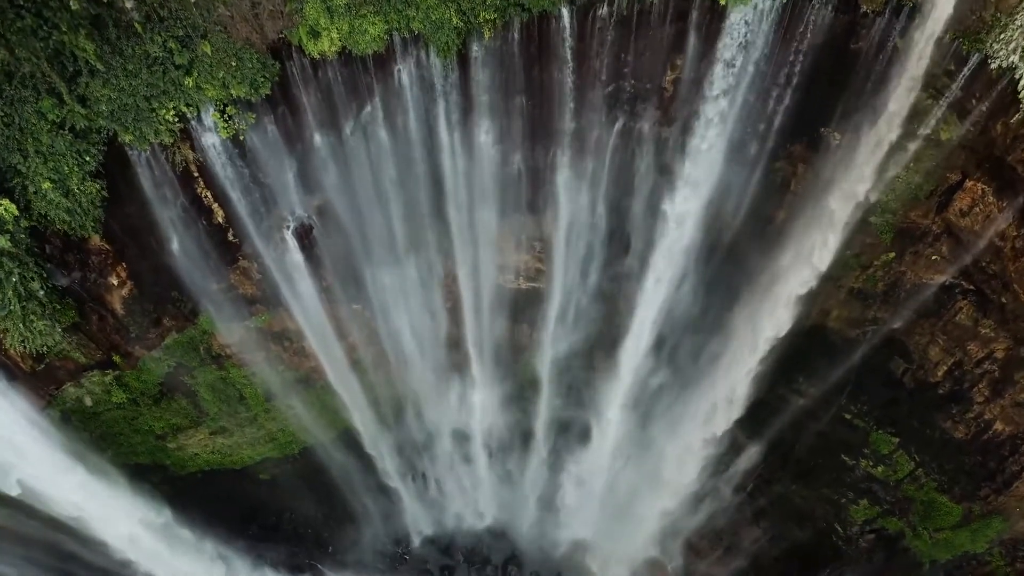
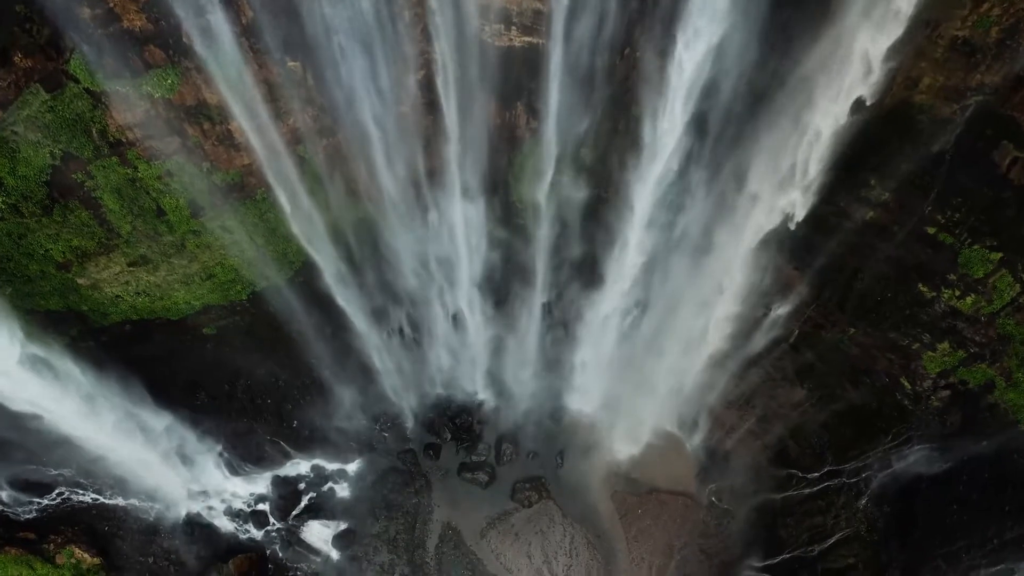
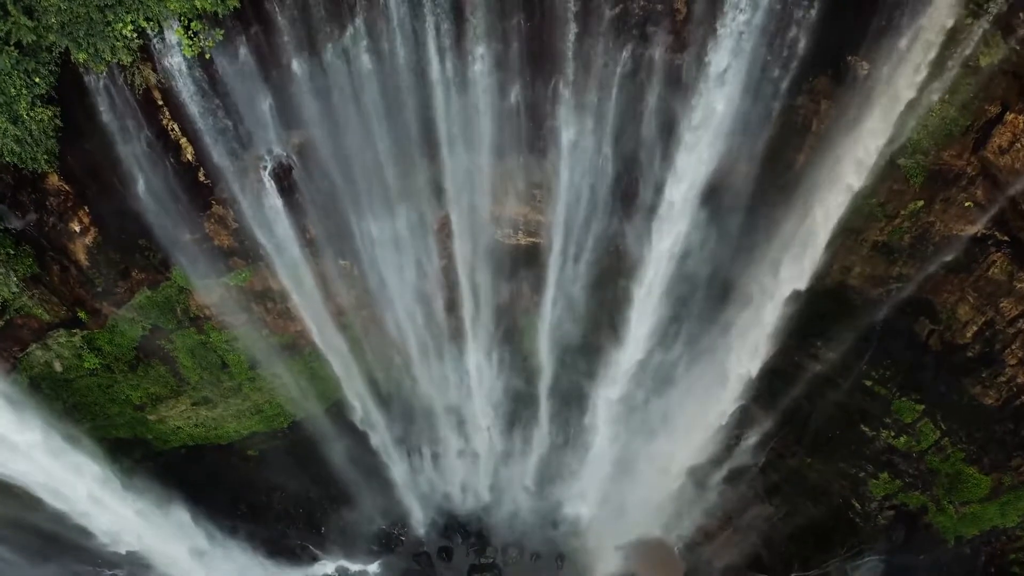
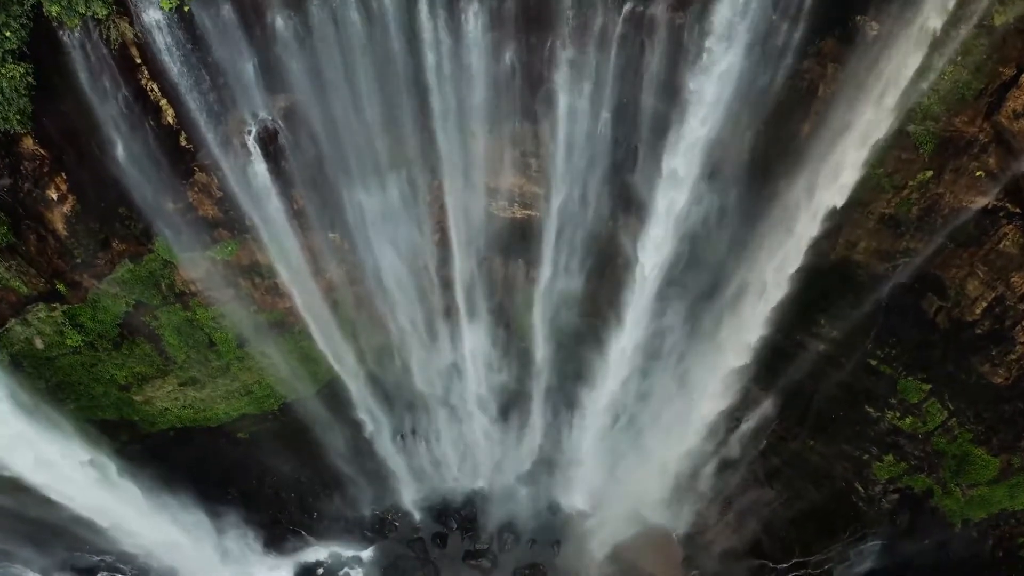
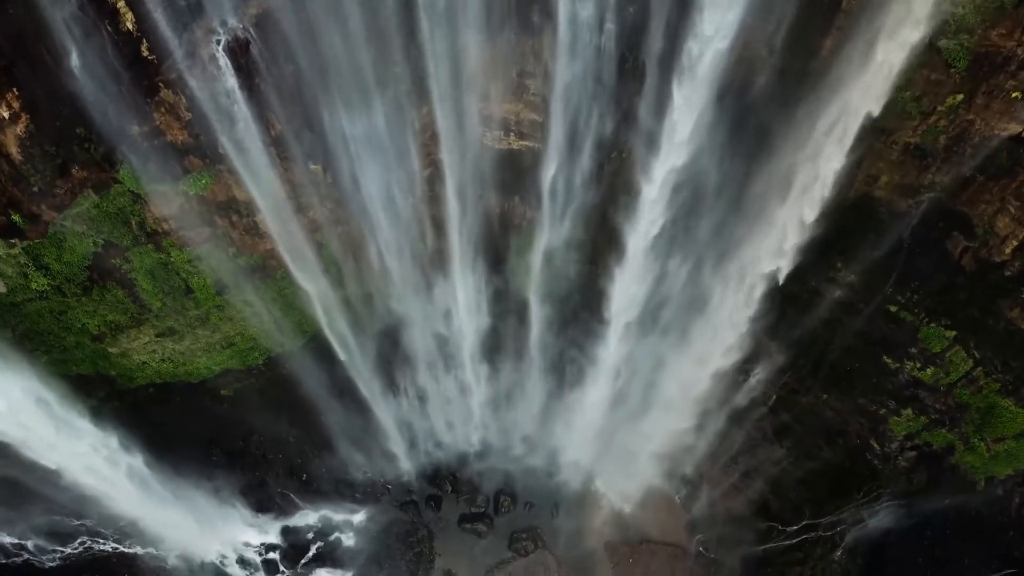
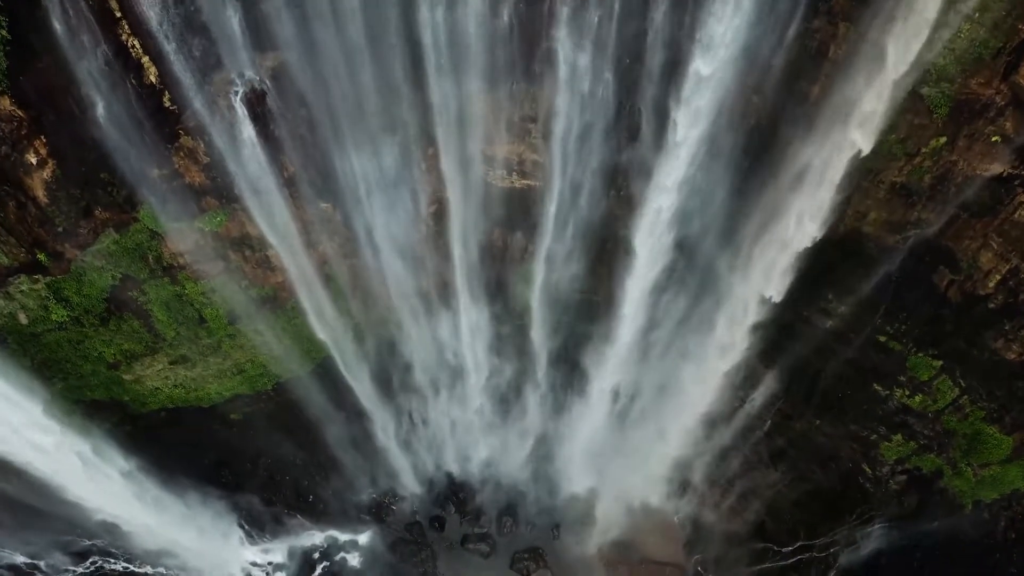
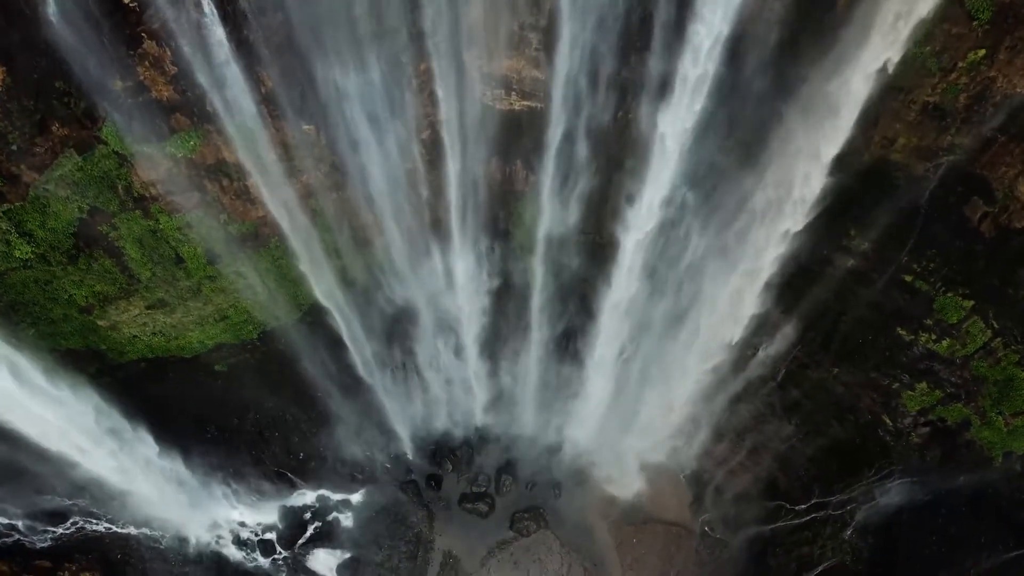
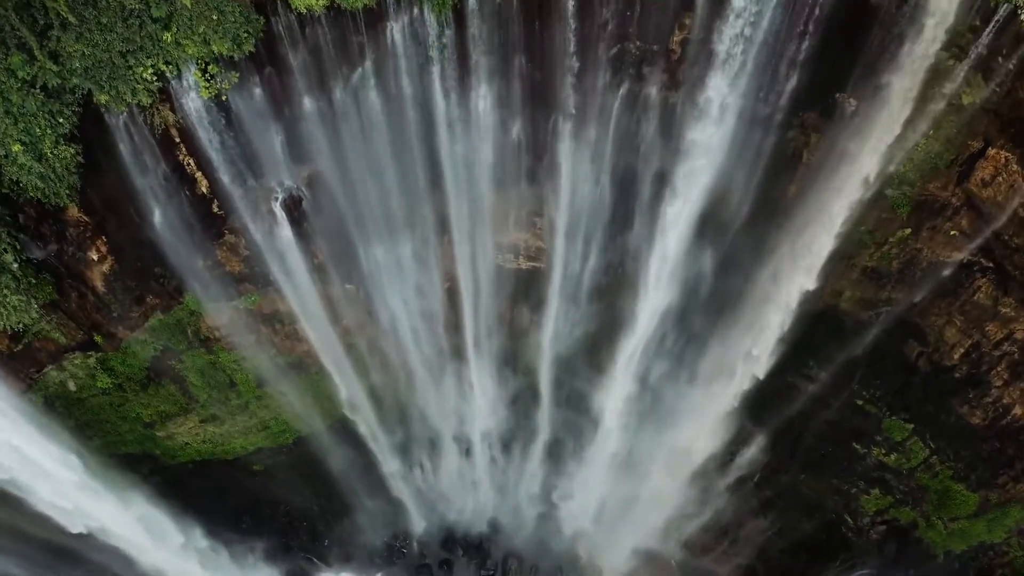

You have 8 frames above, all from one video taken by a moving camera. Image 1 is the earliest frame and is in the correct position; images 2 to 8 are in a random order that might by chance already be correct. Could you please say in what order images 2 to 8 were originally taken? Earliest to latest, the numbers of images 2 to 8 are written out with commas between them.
8, 3, 4, 6, 5, 7, 2
